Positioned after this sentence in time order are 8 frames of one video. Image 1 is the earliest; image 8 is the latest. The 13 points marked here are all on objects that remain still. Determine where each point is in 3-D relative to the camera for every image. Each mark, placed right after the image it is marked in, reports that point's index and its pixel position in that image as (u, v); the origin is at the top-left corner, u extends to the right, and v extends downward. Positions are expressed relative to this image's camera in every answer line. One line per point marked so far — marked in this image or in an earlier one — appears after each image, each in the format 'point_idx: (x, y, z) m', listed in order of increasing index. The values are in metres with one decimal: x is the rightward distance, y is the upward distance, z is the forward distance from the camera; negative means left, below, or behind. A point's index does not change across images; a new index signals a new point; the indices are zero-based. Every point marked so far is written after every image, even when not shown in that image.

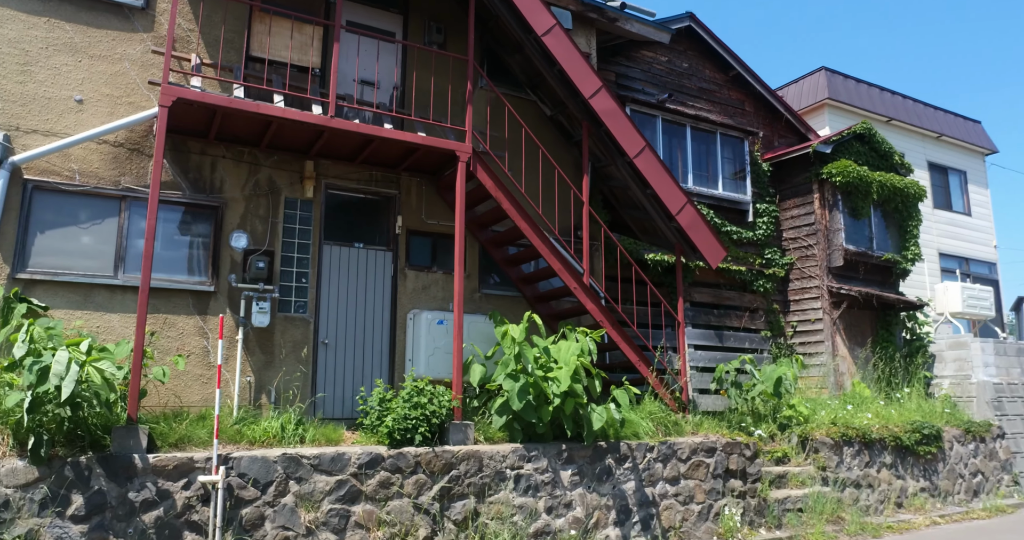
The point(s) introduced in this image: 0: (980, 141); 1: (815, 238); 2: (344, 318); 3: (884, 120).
0: (+11.7, +3.2, +18.1) m
1: (+5.0, +0.5, +11.8) m
2: (-1.9, -0.5, +7.9) m
3: (+8.5, +3.4, +16.4) m
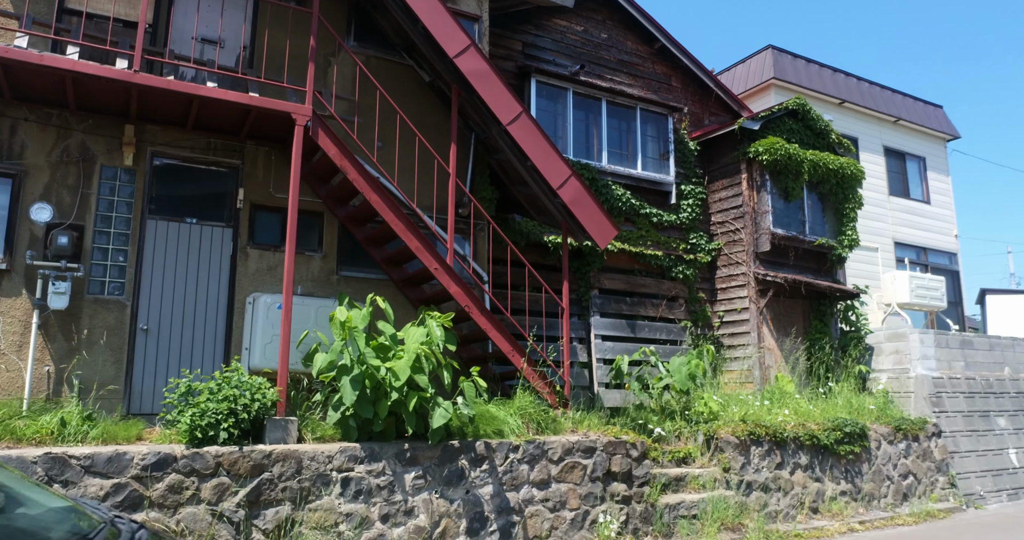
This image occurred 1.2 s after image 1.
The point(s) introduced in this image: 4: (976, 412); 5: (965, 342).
0: (+10.2, +3.4, +17.2) m
1: (+3.5, +0.7, +11.0) m
2: (-3.4, -0.3, +7.1) m
3: (+7.0, +3.6, +15.6) m
4: (+6.9, -2.1, +10.7) m
5: (+7.1, -1.1, +11.2) m
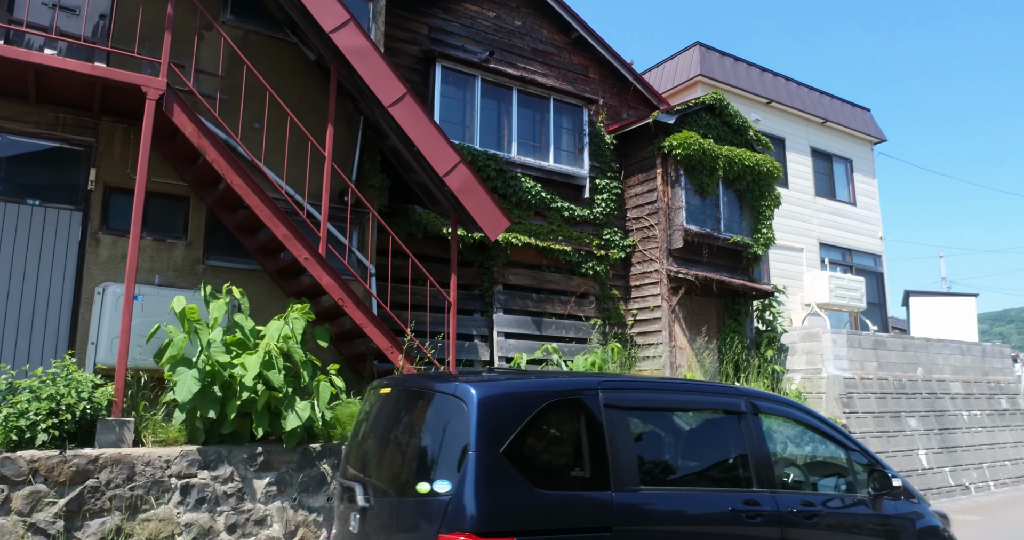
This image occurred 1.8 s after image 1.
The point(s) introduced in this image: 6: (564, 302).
0: (+8.5, +3.4, +17.3) m
1: (+2.1, +0.8, +10.7) m
2: (-4.6, -0.2, +6.4) m
3: (+5.4, +3.6, +15.5) m
4: (+5.5, -2.1, +10.6) m
5: (+5.6, -1.1, +11.1) m
6: (+0.7, -0.4, +10.1) m
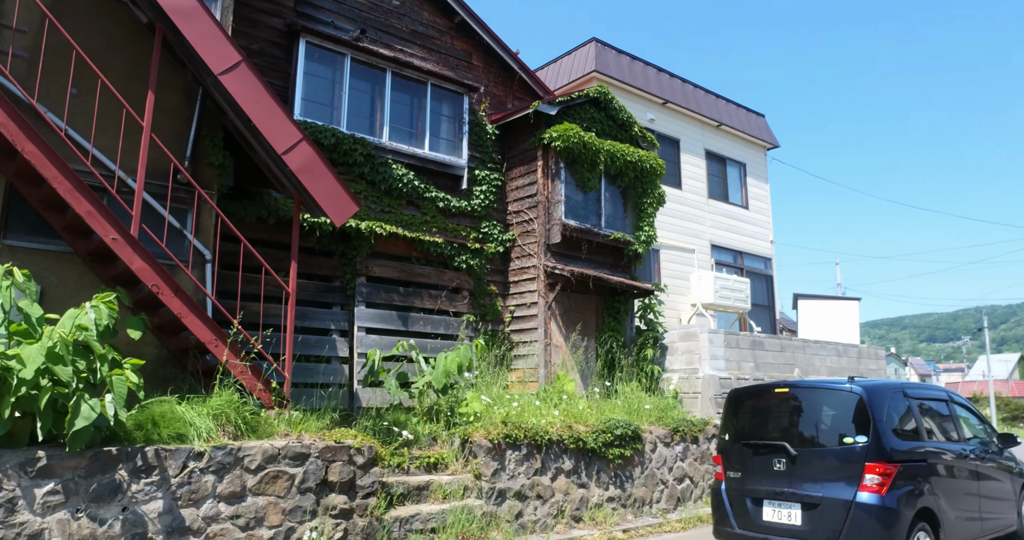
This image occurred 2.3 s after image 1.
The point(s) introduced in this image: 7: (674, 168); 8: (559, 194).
0: (+6.0, +3.3, +17.5) m
1: (+0.3, +0.8, +10.3) m
2: (-5.9, 0.0, +5.4) m
3: (+3.2, +3.6, +15.4) m
4: (+3.7, -2.1, +10.6) m
5: (+3.7, -1.1, +11.1) m
6: (-1.0, -0.4, +9.6) m
7: (+3.5, +2.2, +15.7) m
8: (+0.7, +1.1, +10.2) m
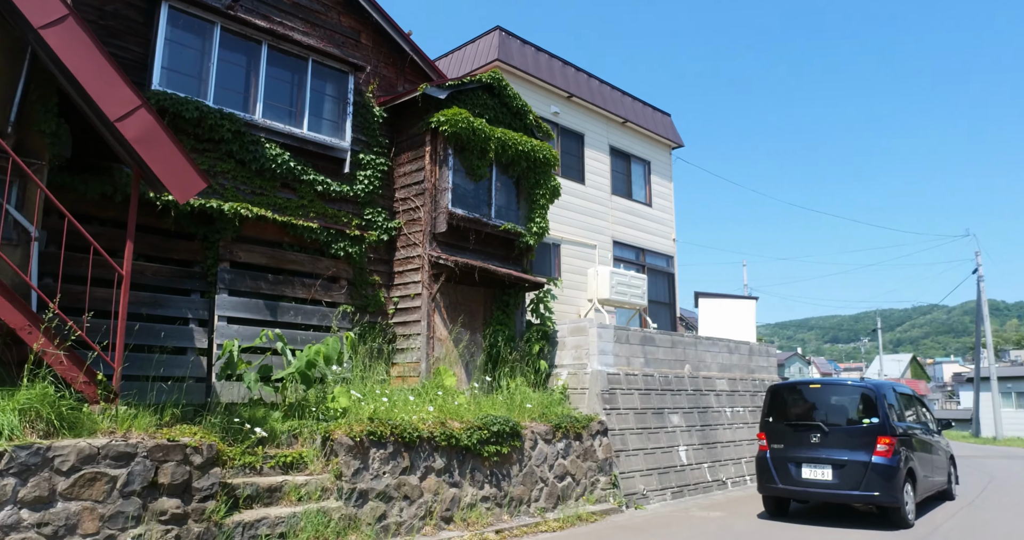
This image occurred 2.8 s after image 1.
0: (+3.8, +3.4, +17.6) m
1: (-1.2, +1.0, +9.9) m
2: (-7.0, +0.3, +4.4) m
3: (+1.1, +3.7, +15.3) m
4: (+2.0, -2.0, +10.5) m
5: (+2.0, -1.0, +11.0) m
6: (-2.6, -0.2, +9.1) m
7: (+1.4, +2.3, +15.6) m
8: (-0.9, +1.2, +9.8) m
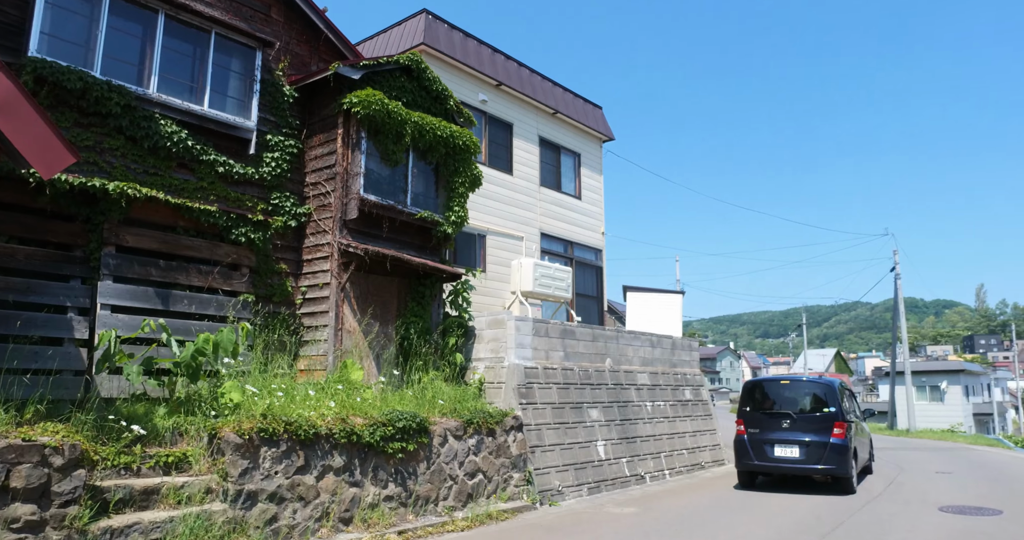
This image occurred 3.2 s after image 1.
0: (+2.0, +3.5, +17.5) m
1: (-2.4, +1.1, +9.4) m
2: (-7.6, +0.4, +3.5) m
3: (-0.4, +3.9, +14.9) m
4: (+0.8, -1.9, +10.3) m
5: (+0.8, -0.9, +10.8) m
6: (-3.6, 0.0, +8.5) m
7: (-0.1, +2.5, +15.3) m
8: (-2.0, +1.4, +9.4) m
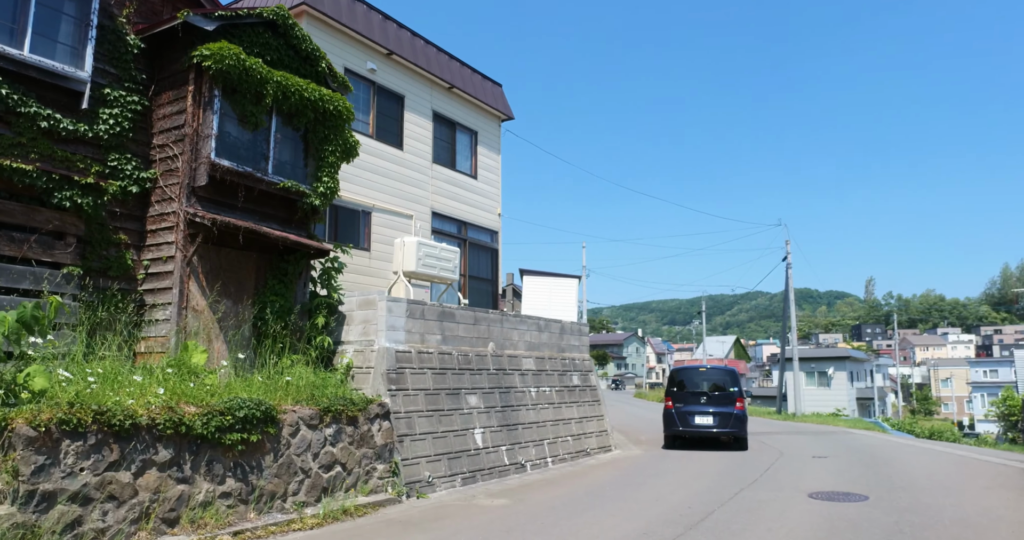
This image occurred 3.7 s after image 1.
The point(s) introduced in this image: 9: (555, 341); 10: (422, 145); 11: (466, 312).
0: (-0.4, +3.9, +16.9) m
1: (-3.9, +1.5, +8.5) m
2: (-8.5, +0.7, +2.0) m
3: (-2.5, +4.3, +14.1) m
4: (-0.9, -1.6, +9.8) m
5: (-1.0, -0.6, +10.2) m
6: (-5.1, +0.3, +7.4) m
7: (-2.3, +2.9, +14.5) m
8: (-3.5, +1.7, +8.5) m
9: (+0.7, -1.3, +12.6) m
10: (-1.9, +2.6, +15.0) m
11: (-0.7, -0.6, +10.6) m
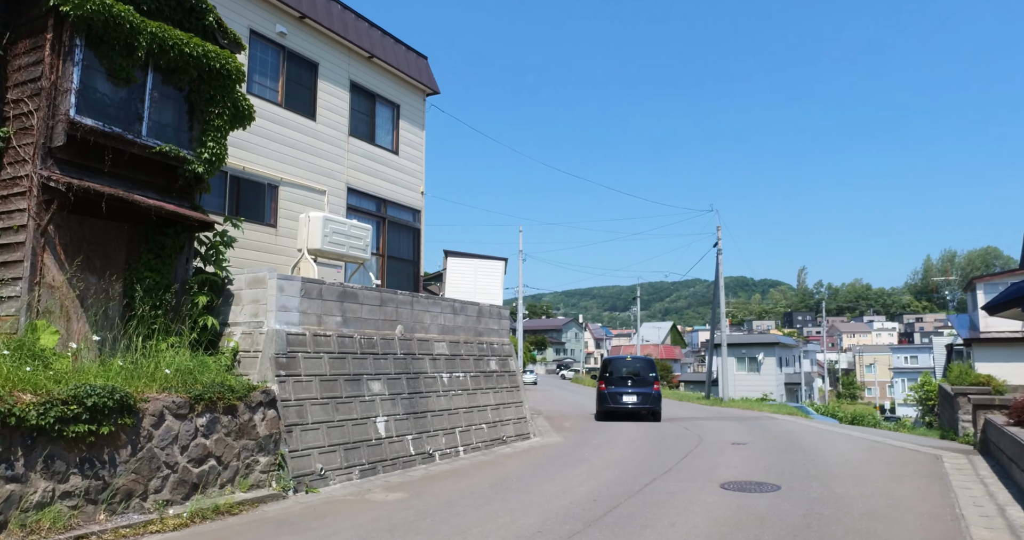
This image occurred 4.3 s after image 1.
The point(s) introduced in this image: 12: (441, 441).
0: (-2.1, +4.4, +16.2) m
1: (-5.0, +1.8, +7.5) m
2: (-9.0, +1.0, +0.7) m
3: (-4.0, +4.7, +13.2) m
4: (-2.2, -1.3, +9.1) m
5: (-2.2, -0.3, +9.5) m
6: (-6.1, +0.6, +6.4) m
7: (-3.9, +3.3, +13.6) m
8: (-4.6, +2.0, +7.5) m
9: (-0.7, -0.9, +12.0) m
10: (-3.4, +3.0, +14.2) m
11: (-1.9, -0.3, +9.9) m
12: (-1.0, -2.5, +10.4) m
